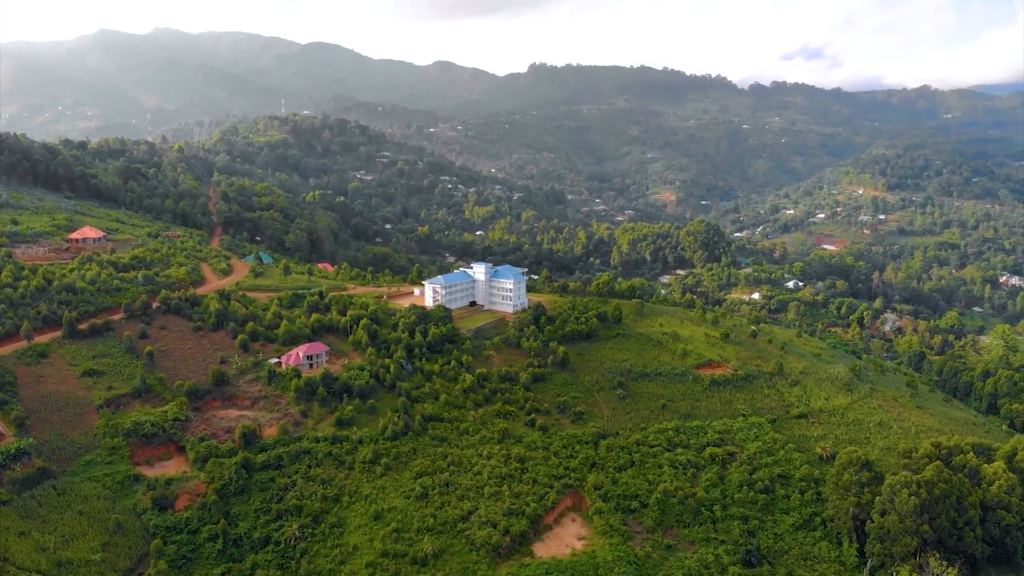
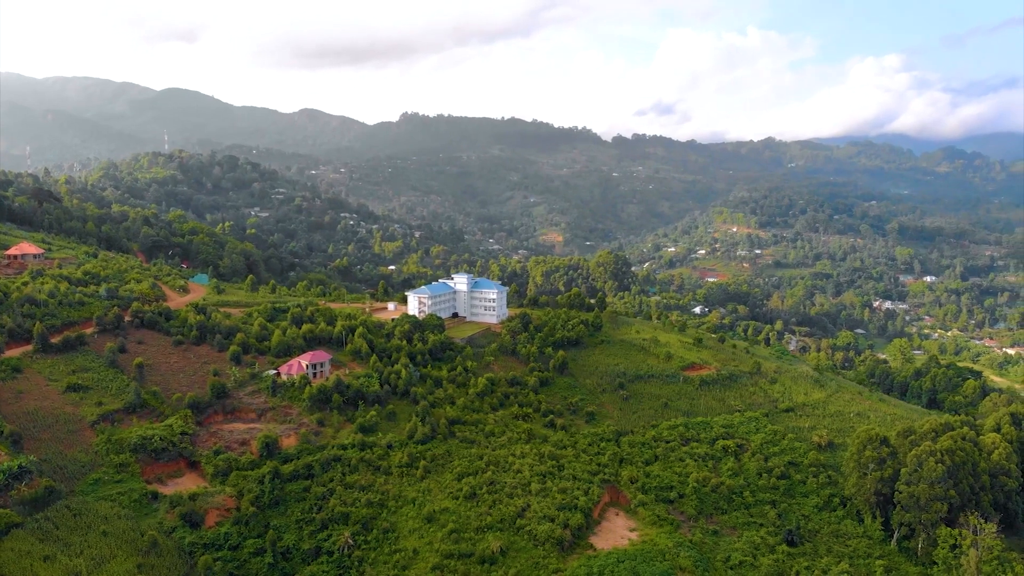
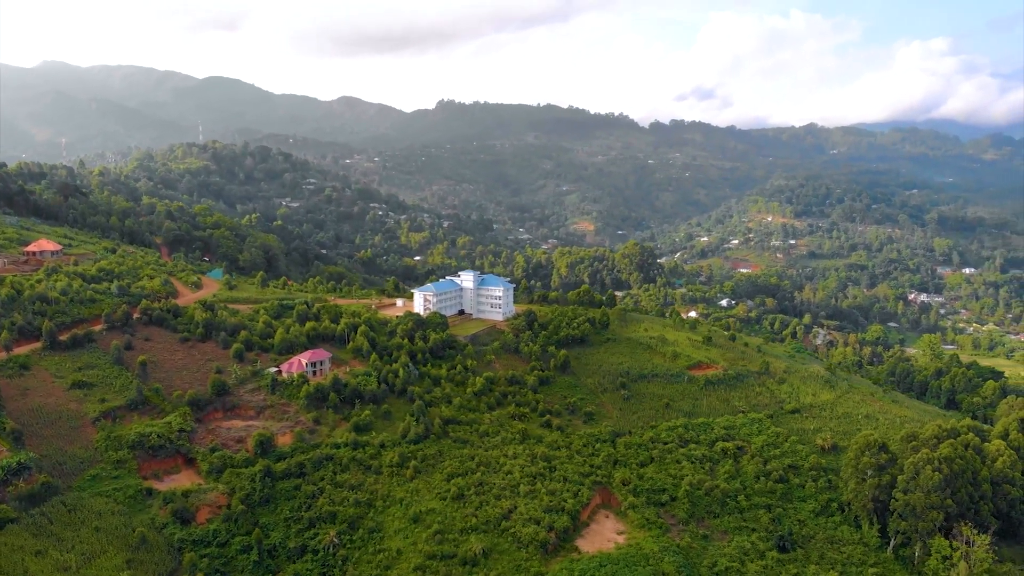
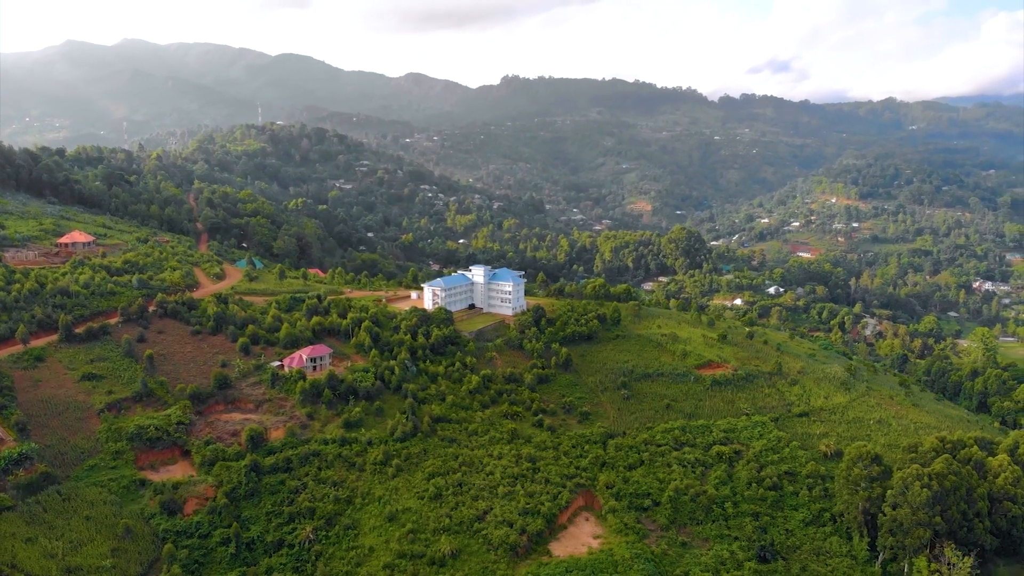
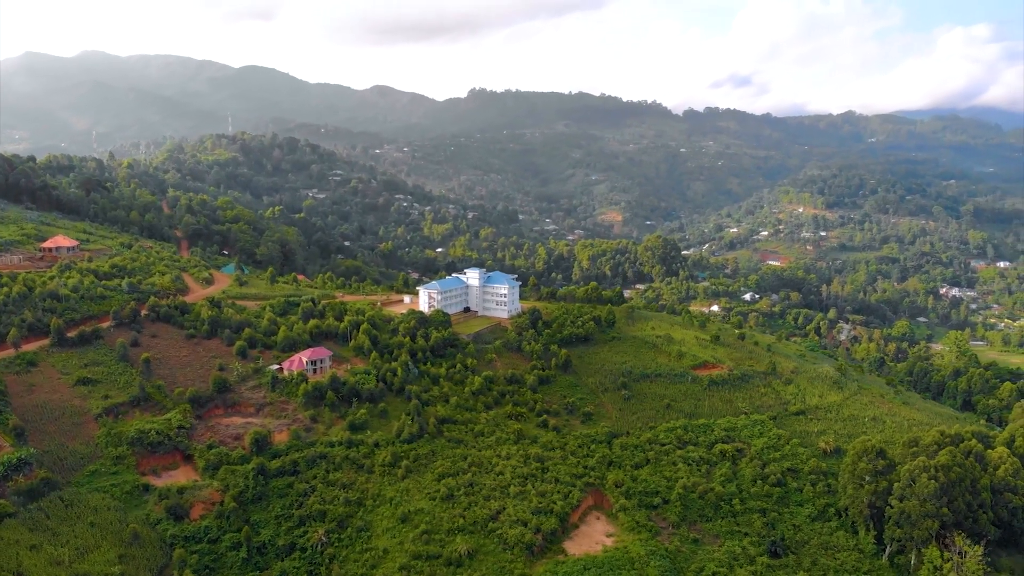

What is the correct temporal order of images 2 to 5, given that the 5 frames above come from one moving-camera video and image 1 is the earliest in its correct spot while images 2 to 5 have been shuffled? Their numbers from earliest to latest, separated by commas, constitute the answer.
4, 5, 3, 2
